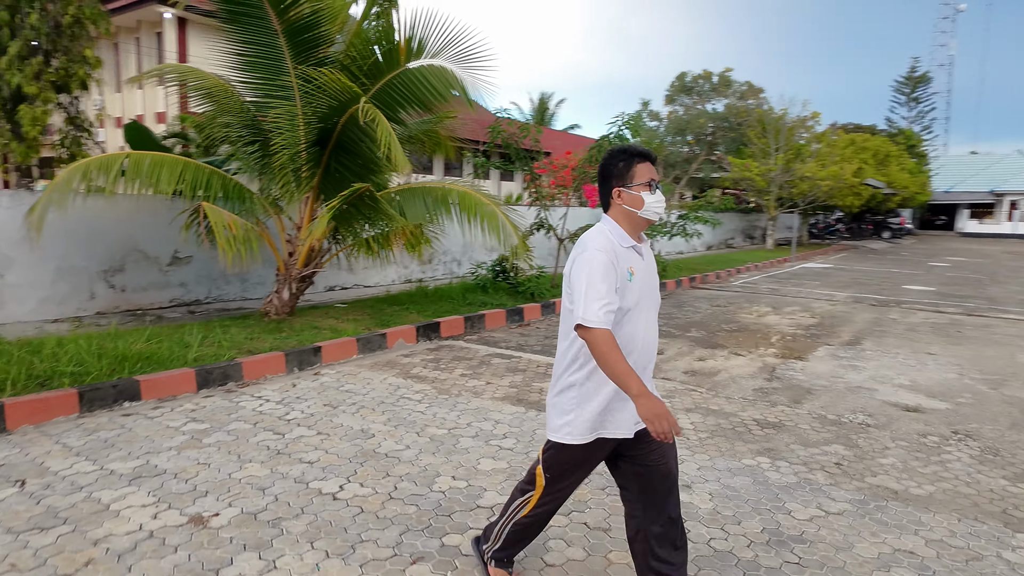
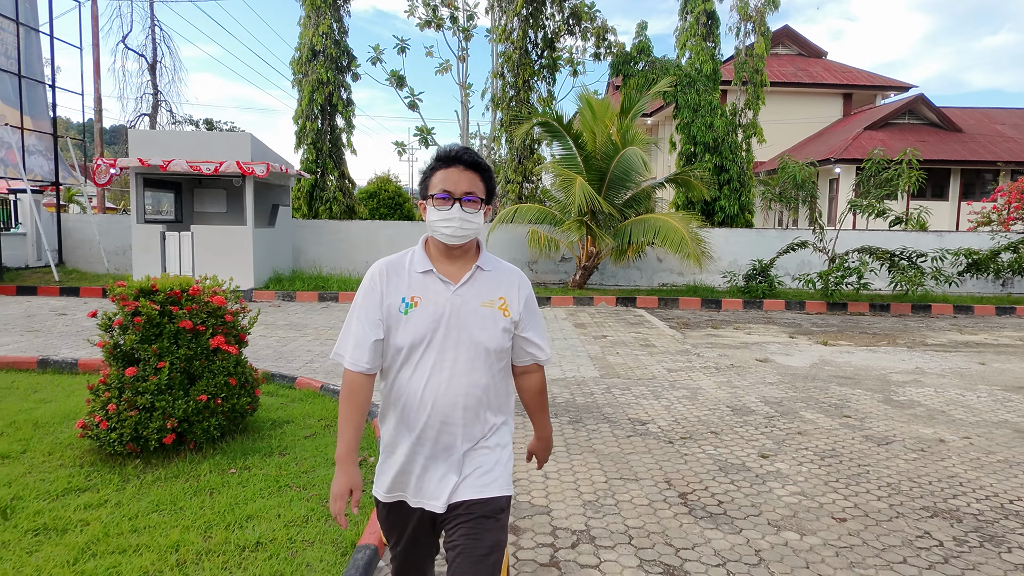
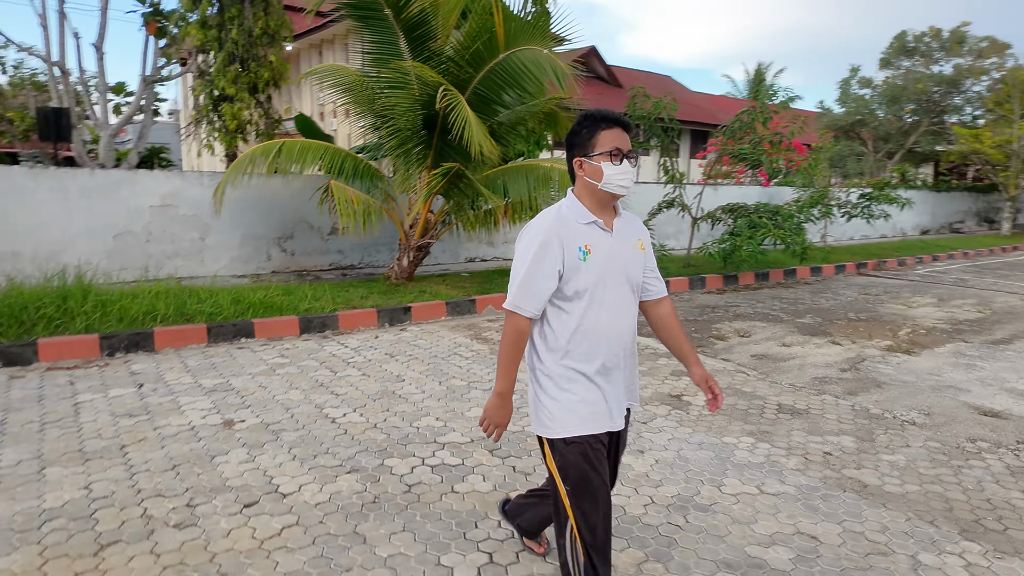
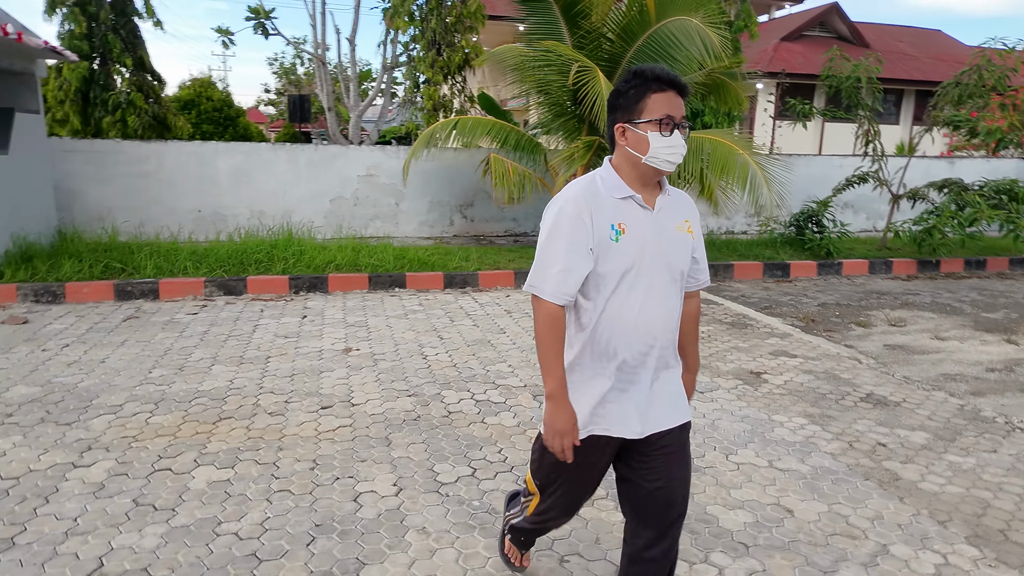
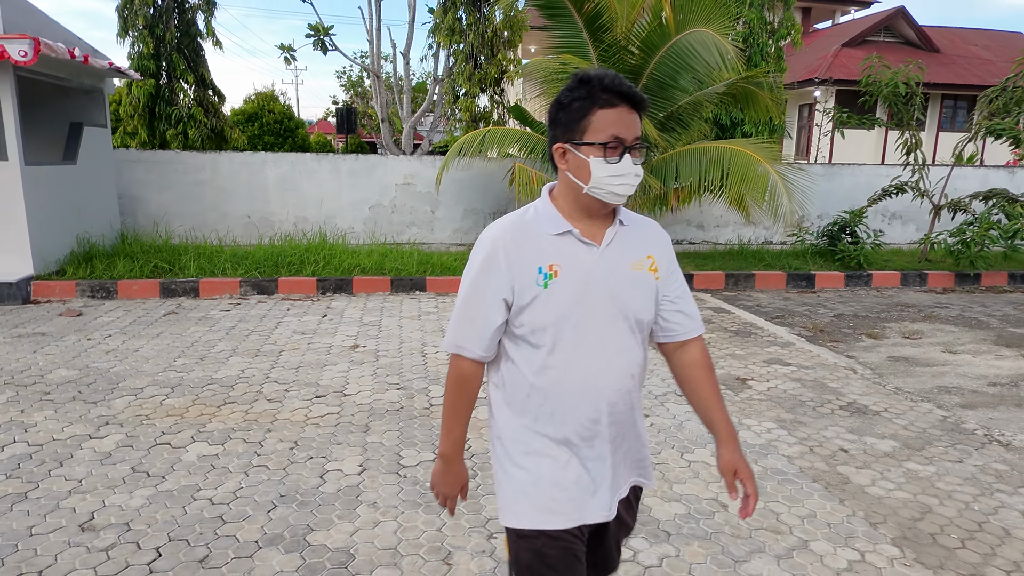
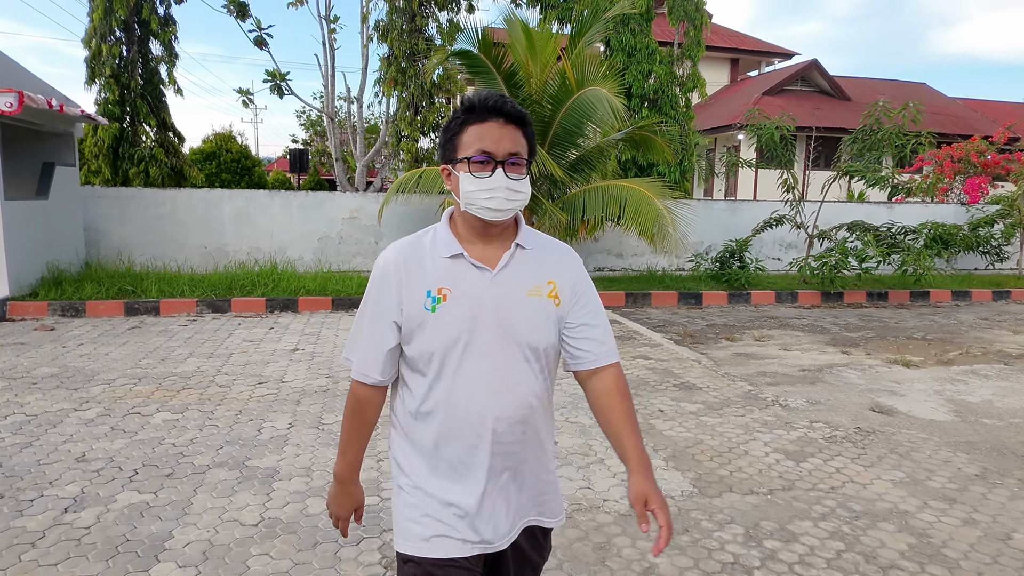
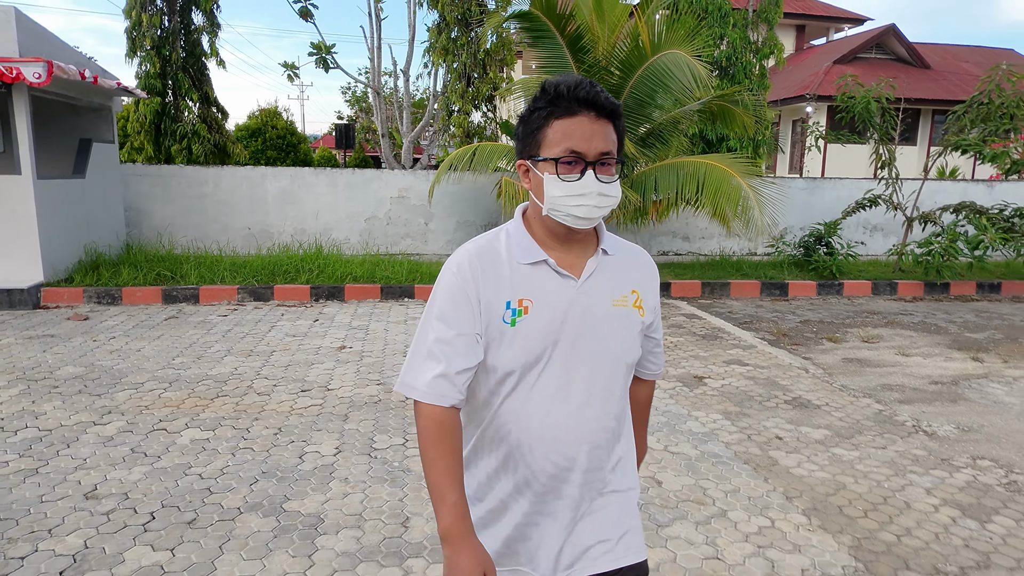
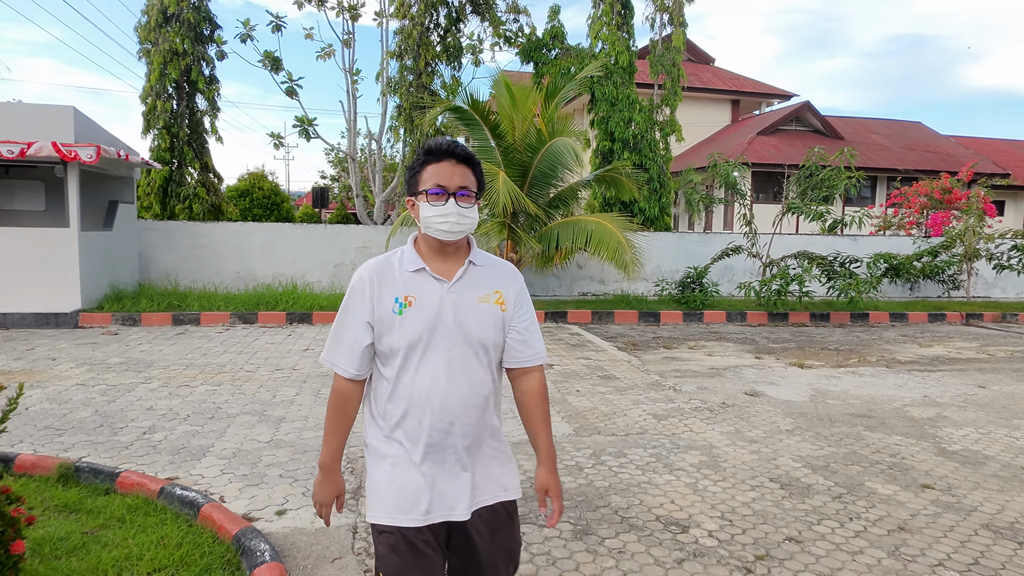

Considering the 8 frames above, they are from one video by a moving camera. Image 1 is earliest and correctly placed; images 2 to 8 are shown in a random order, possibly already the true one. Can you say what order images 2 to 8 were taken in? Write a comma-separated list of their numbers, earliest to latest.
3, 4, 5, 7, 6, 8, 2
